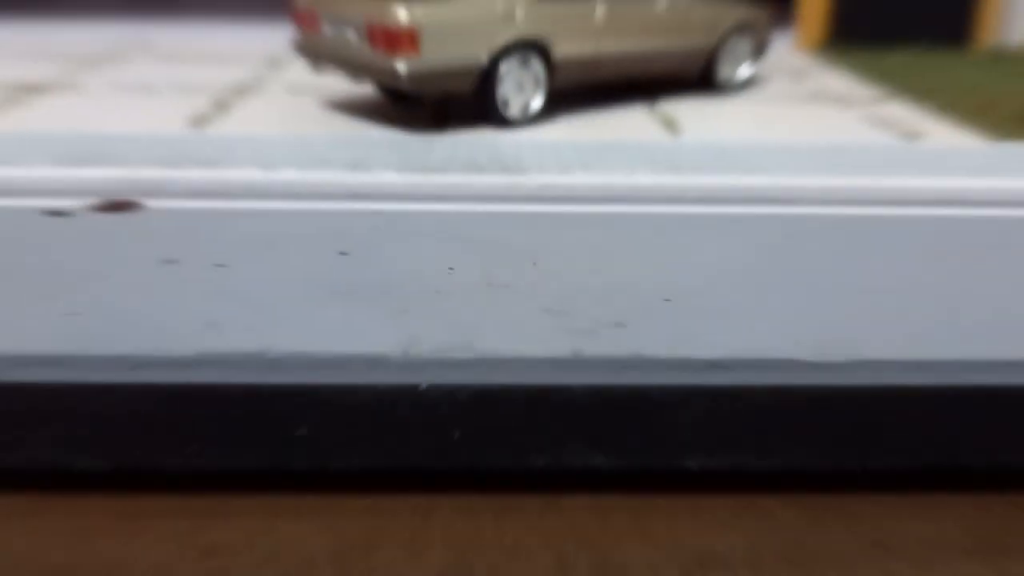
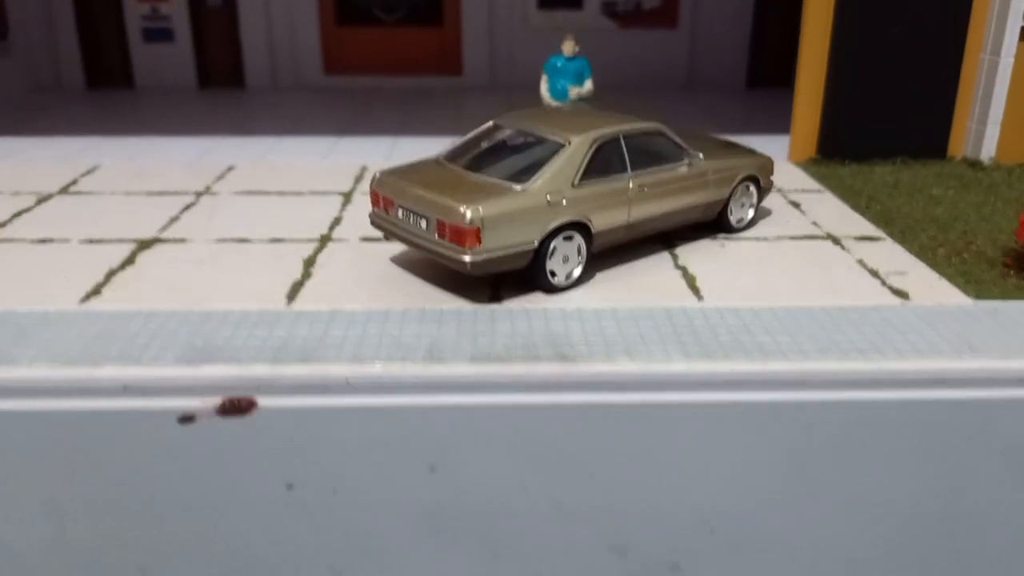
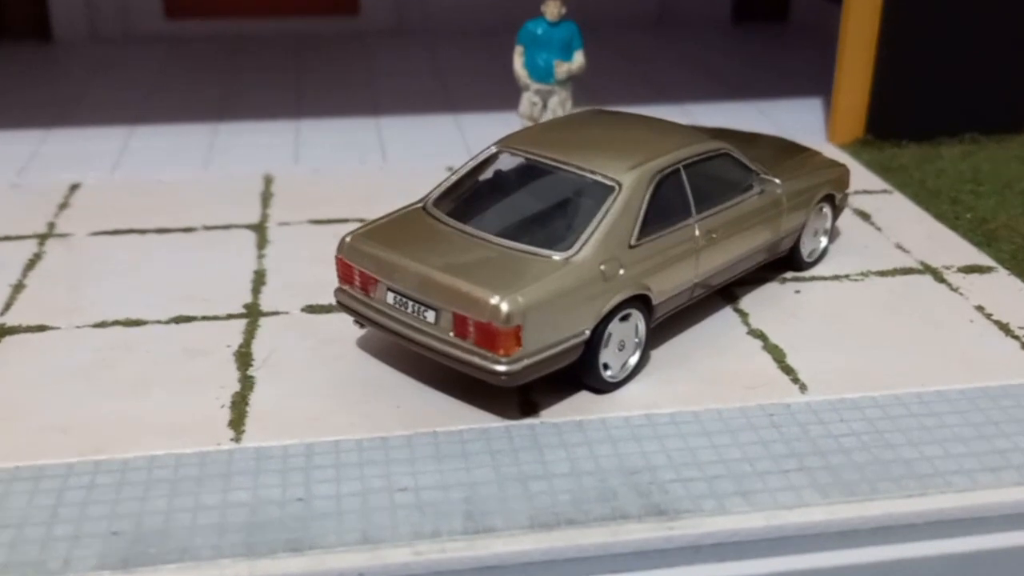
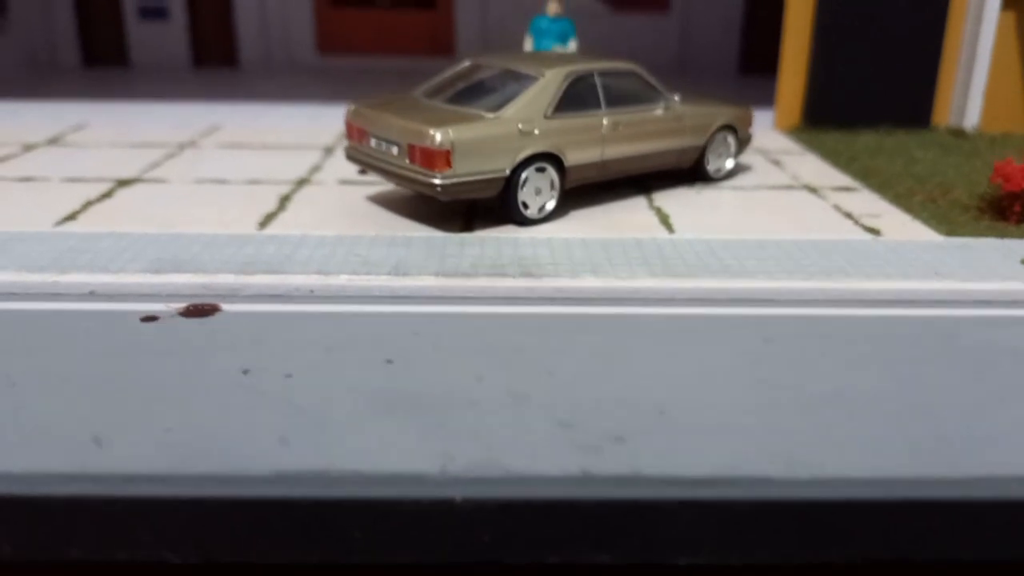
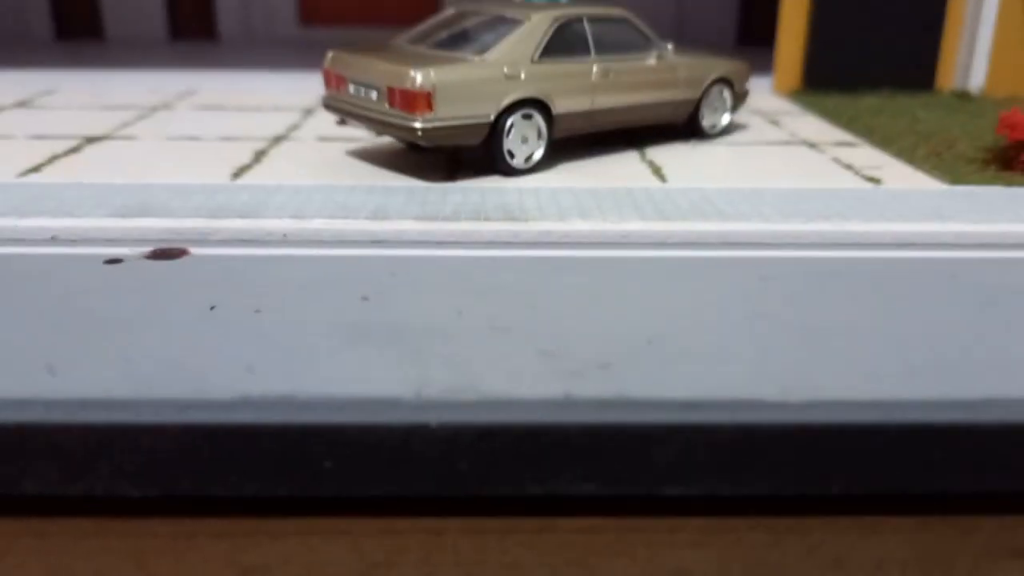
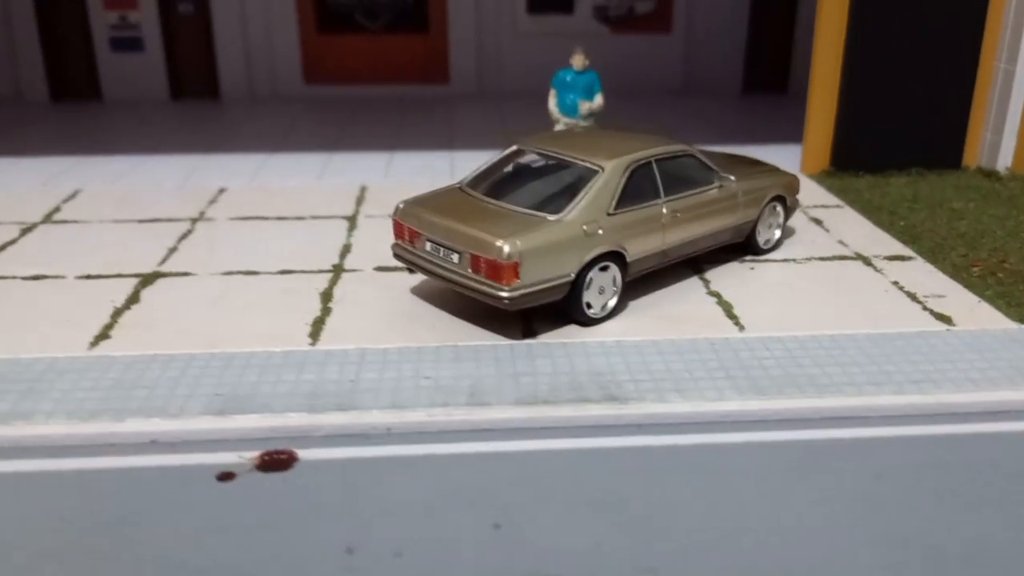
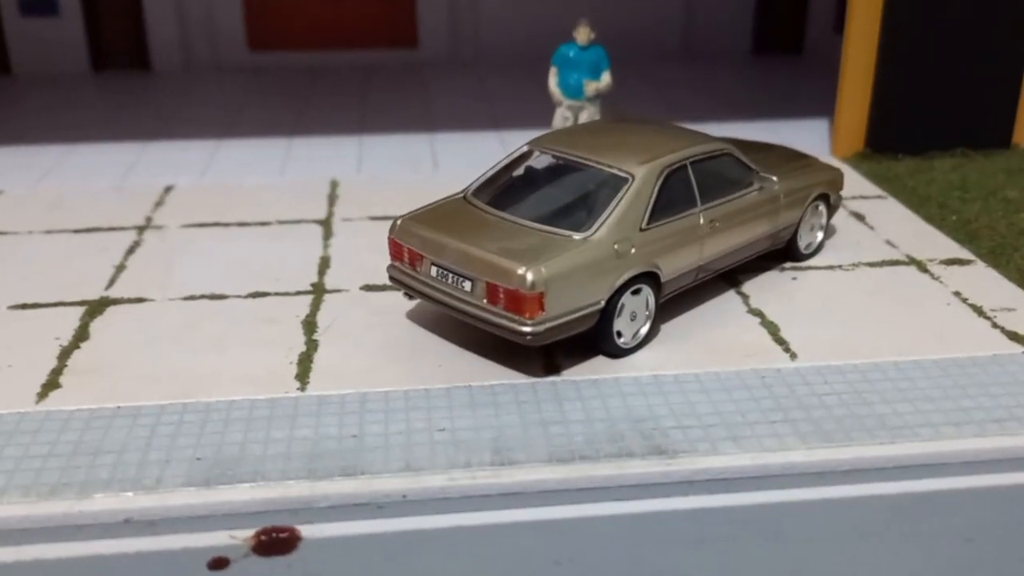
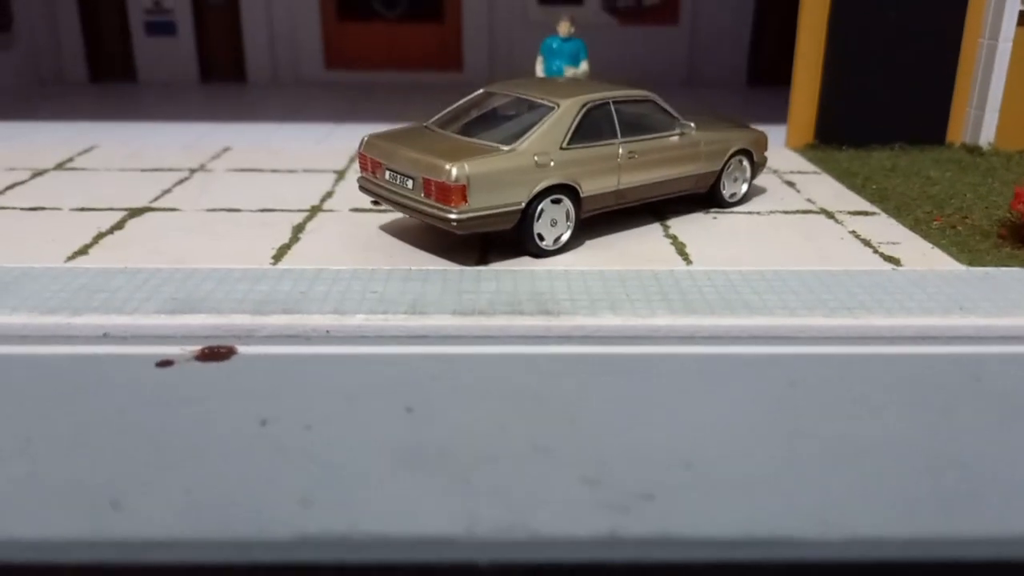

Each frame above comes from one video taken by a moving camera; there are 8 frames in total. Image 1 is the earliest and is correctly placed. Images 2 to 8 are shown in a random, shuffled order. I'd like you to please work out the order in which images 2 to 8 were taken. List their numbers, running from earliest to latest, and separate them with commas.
5, 4, 8, 2, 6, 7, 3
